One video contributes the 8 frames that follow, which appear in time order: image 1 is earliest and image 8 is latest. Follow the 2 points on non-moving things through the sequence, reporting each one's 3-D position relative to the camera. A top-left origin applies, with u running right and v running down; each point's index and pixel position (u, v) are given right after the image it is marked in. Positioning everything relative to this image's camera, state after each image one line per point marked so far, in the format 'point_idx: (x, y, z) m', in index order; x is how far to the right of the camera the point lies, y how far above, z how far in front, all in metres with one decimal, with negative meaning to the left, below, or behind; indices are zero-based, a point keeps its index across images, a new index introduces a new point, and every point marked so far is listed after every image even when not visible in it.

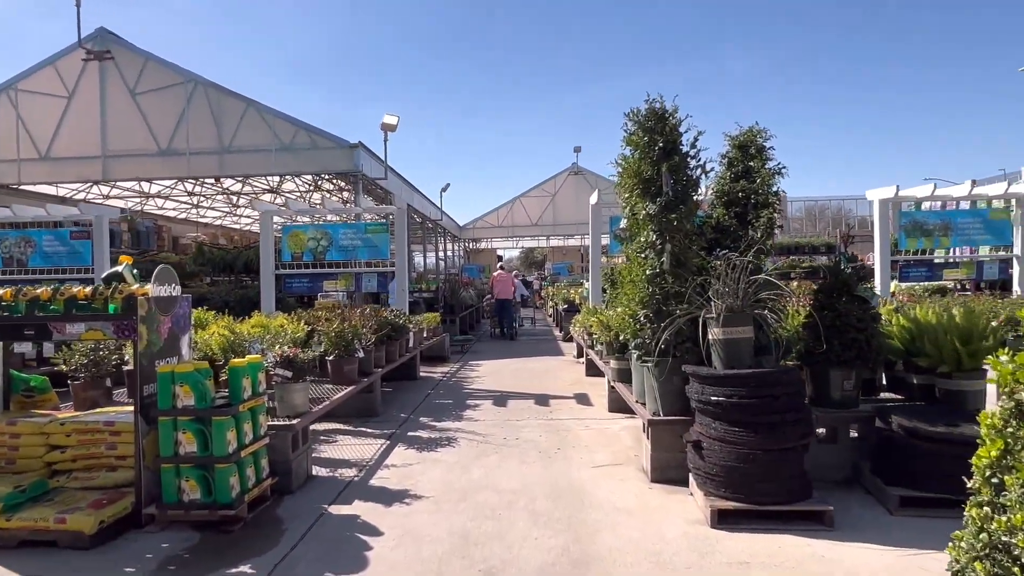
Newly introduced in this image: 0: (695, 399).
0: (+1.1, -0.7, +4.0) m
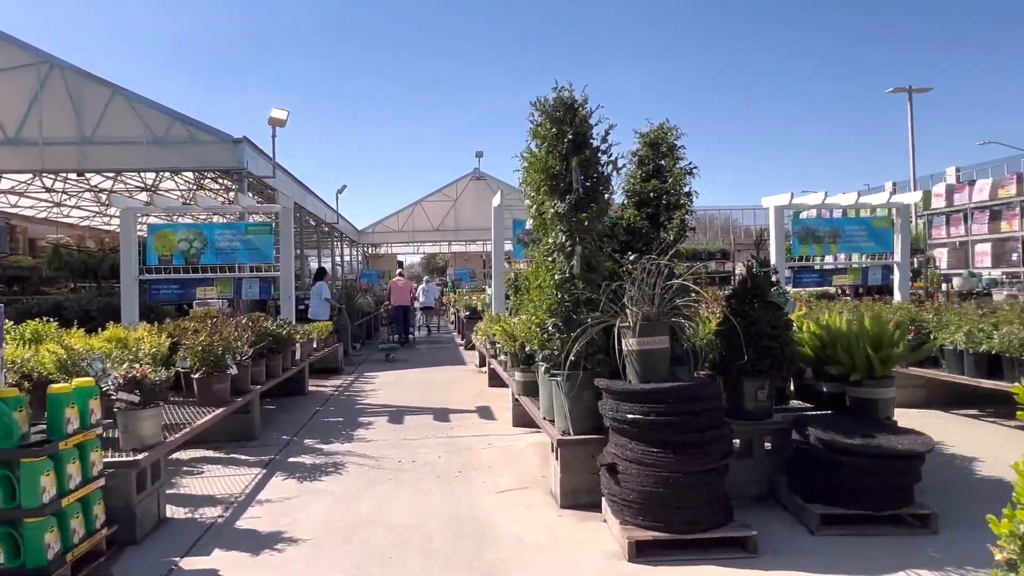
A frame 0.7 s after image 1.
0: (+0.5, -0.7, +3.6) m
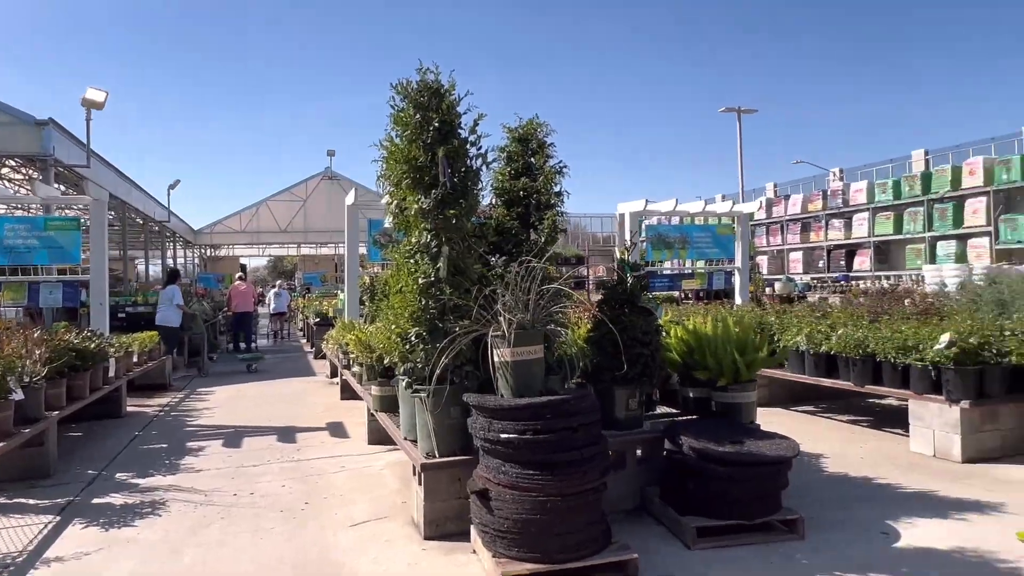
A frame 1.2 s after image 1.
0: (-0.2, -0.7, +3.3) m
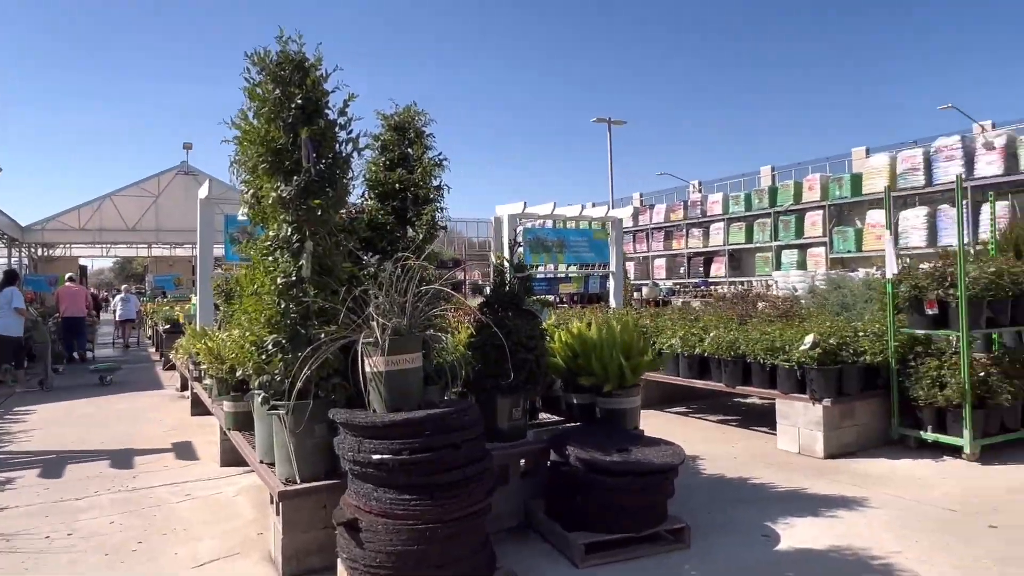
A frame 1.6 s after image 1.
0: (-0.7, -0.7, +2.9) m
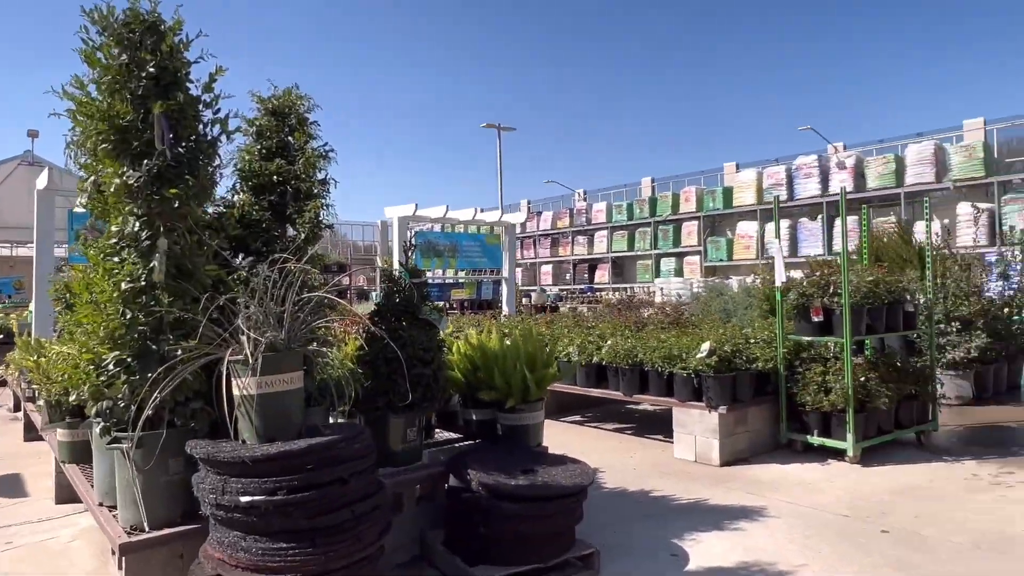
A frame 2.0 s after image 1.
0: (-1.1, -0.8, +2.4) m
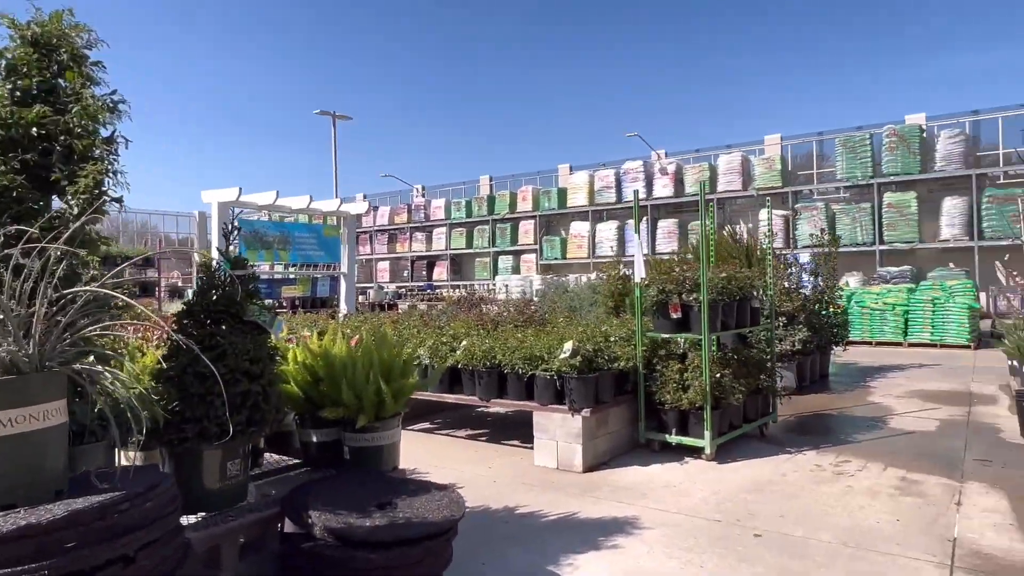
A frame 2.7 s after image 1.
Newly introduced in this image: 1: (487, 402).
0: (-1.4, -0.7, +1.5) m
1: (-0.2, -0.9, +5.5) m
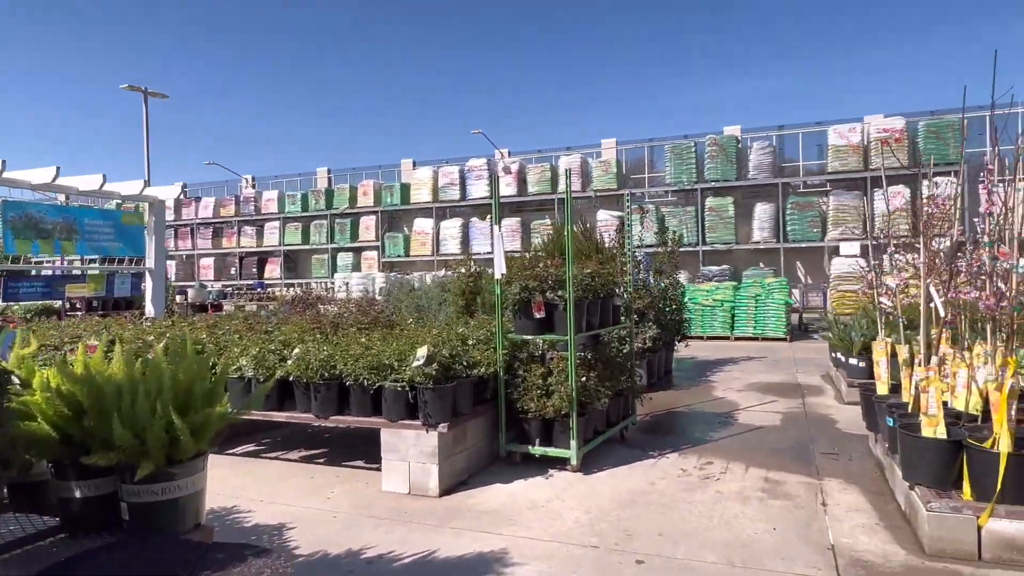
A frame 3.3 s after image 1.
0: (-1.5, -0.7, +0.5) m
1: (-1.3, -0.9, +4.7) m
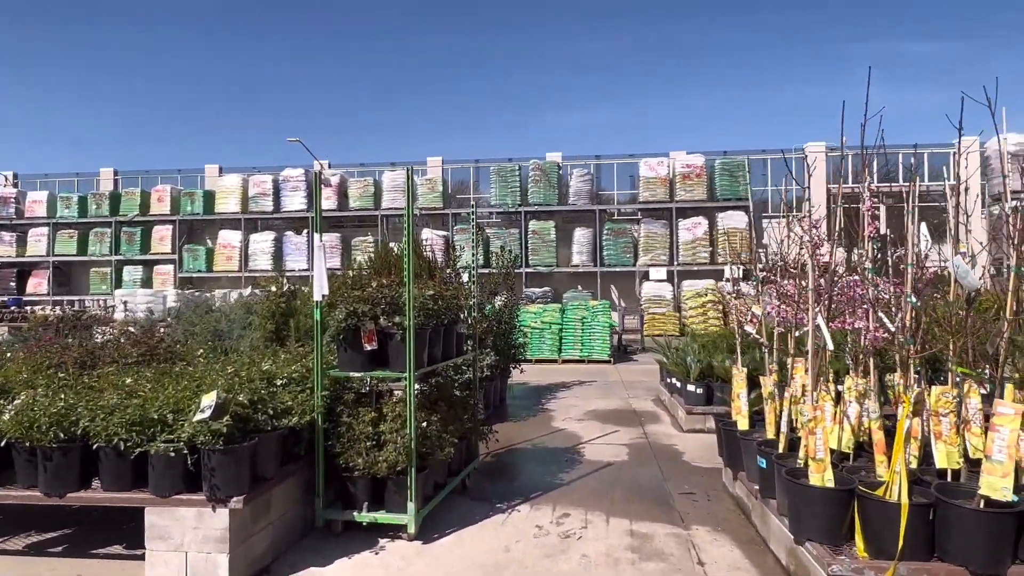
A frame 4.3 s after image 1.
0: (-1.4, -0.7, -0.8) m
1: (-2.3, -1.1, +3.3) m
